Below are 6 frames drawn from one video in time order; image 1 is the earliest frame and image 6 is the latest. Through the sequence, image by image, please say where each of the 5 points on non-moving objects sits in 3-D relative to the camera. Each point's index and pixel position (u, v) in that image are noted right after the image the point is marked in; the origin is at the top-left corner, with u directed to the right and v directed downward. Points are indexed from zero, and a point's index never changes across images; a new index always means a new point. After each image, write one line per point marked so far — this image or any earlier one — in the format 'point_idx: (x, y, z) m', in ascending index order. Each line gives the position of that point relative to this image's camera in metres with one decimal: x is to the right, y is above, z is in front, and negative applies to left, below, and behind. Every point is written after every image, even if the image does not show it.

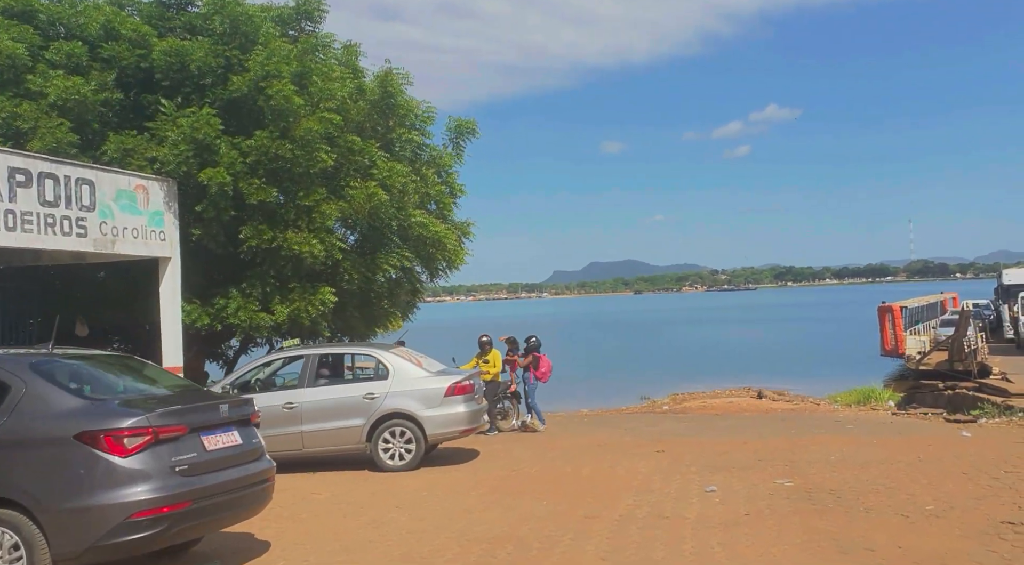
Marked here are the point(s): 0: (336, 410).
0: (-2.2, -1.6, +9.0) m
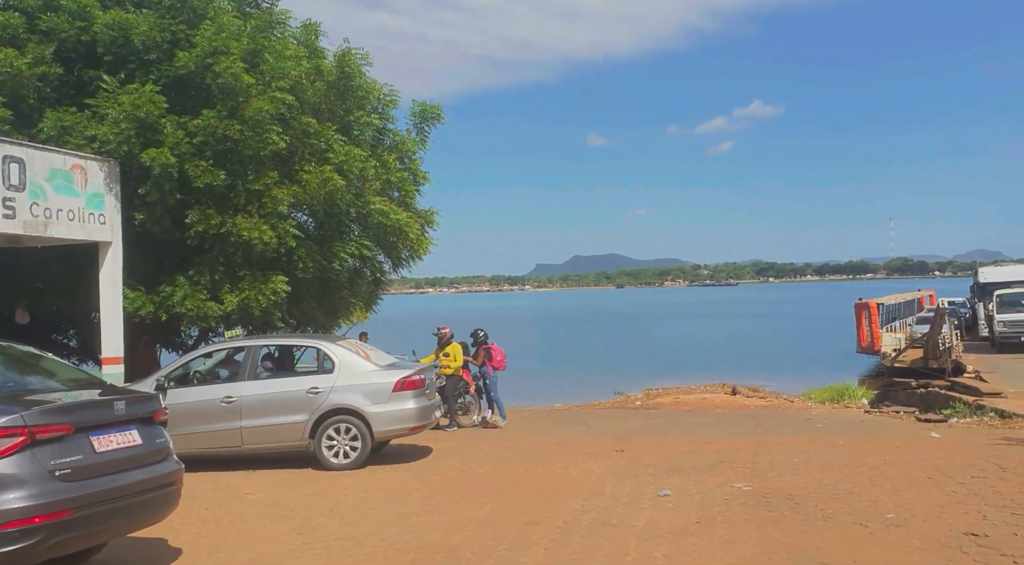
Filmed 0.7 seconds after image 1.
0: (-2.7, -1.4, +8.5) m
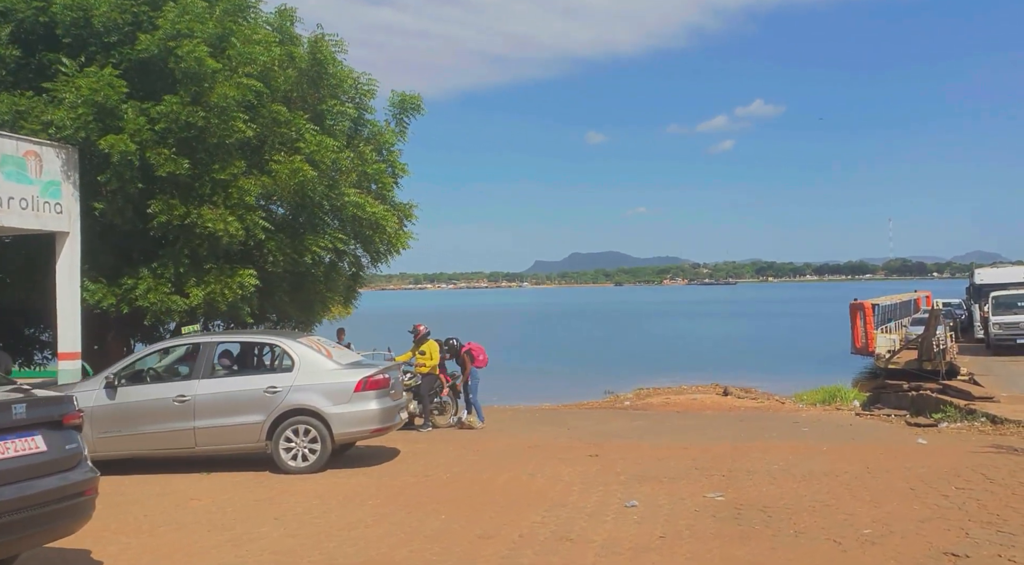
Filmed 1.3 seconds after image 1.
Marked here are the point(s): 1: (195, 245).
0: (-3.1, -1.3, +8.2) m
1: (-4.5, +0.5, +10.6) m
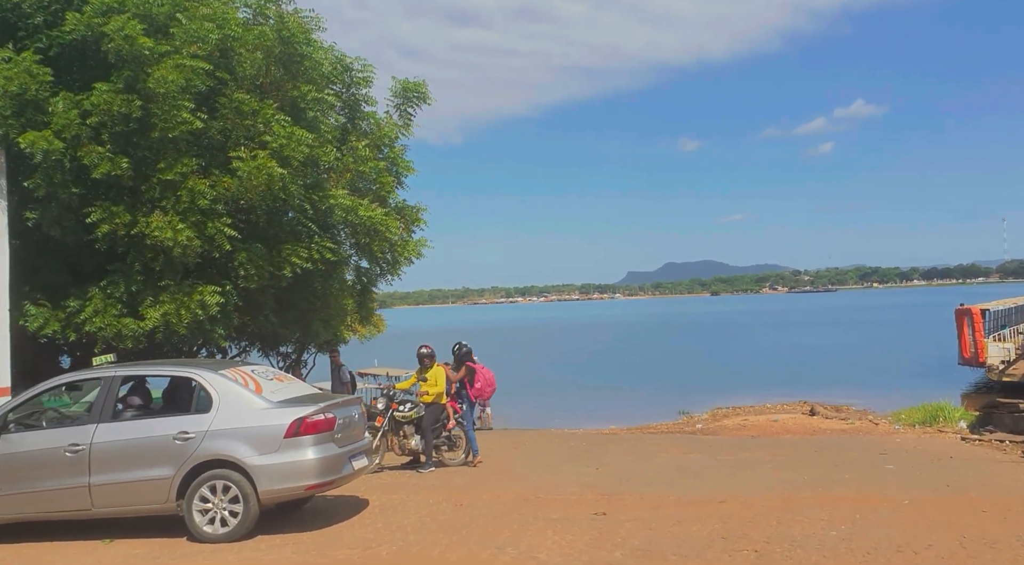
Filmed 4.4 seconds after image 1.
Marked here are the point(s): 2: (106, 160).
0: (-3.4, -1.6, +6.7) m
1: (-4.6, +0.2, +9.3) m
2: (-4.7, +1.4, +8.6) m
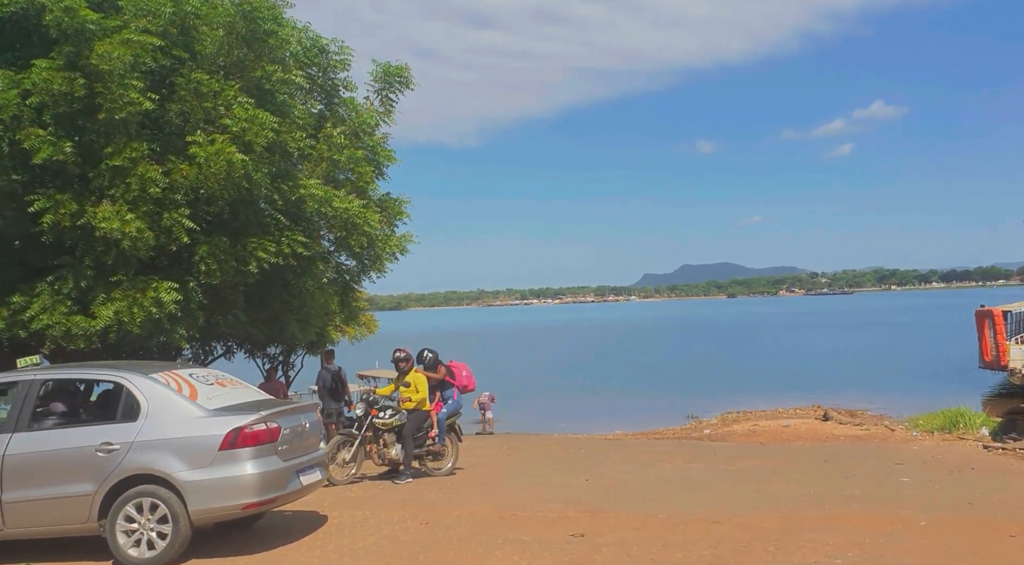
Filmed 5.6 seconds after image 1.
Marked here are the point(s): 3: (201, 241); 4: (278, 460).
0: (-3.7, -1.5, +6.0) m
1: (-4.8, +0.3, +8.6) m
2: (-5.0, +1.4, +7.9) m
3: (-3.9, +0.5, +9.3) m
4: (-2.0, -1.5, +6.3) m
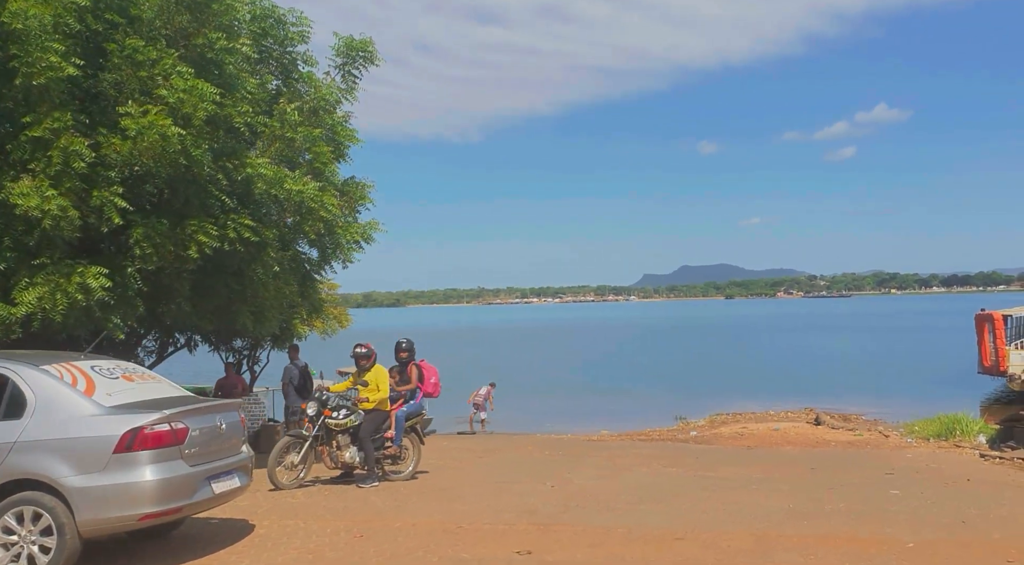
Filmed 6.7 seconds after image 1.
0: (-4.2, -1.3, +5.3) m
1: (-5.3, +0.5, +7.9) m
2: (-5.4, +1.6, +7.2) m
3: (-4.4, +0.6, +8.5) m
4: (-2.4, -1.4, +5.6) m
